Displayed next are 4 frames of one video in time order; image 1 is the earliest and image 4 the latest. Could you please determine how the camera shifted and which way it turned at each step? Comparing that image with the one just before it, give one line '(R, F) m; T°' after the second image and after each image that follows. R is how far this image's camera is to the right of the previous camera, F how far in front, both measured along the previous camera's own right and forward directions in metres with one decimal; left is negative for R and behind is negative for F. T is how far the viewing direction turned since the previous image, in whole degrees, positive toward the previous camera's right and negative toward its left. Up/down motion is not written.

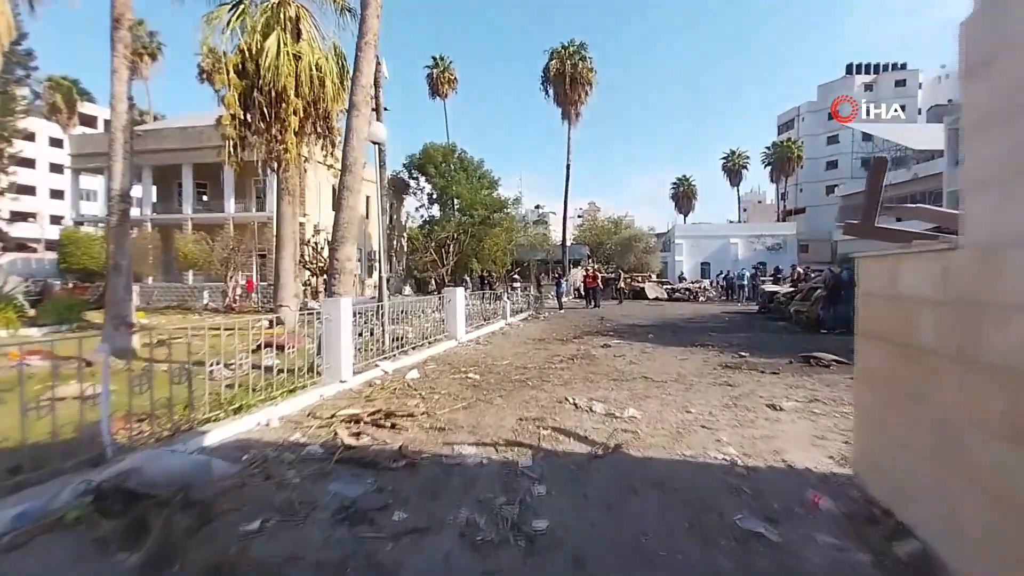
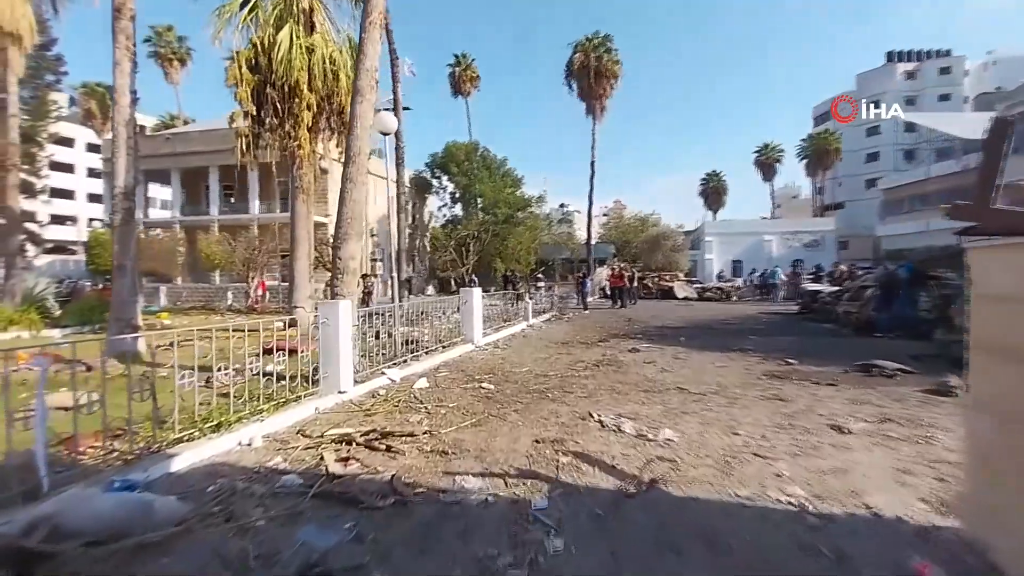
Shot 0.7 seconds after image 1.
(+0.1, +0.9) m; -3°
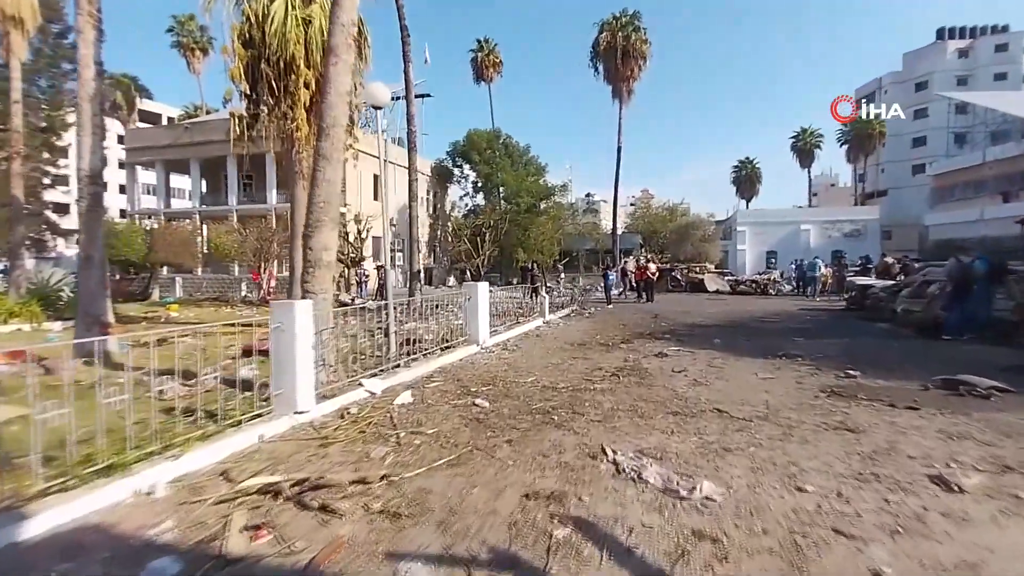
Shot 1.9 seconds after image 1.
(+0.4, +1.5) m; -3°
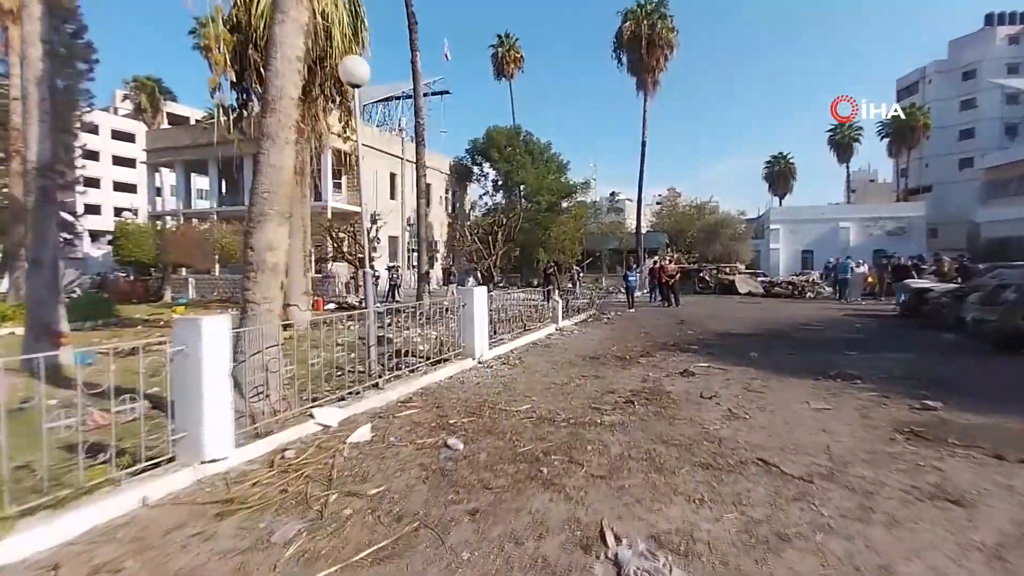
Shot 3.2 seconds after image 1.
(+0.5, +1.5) m; -3°
